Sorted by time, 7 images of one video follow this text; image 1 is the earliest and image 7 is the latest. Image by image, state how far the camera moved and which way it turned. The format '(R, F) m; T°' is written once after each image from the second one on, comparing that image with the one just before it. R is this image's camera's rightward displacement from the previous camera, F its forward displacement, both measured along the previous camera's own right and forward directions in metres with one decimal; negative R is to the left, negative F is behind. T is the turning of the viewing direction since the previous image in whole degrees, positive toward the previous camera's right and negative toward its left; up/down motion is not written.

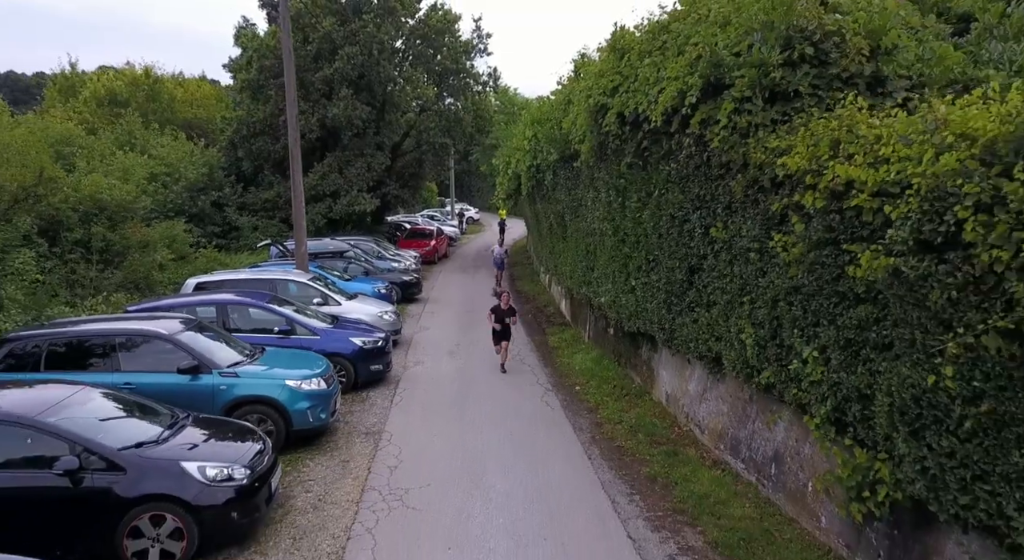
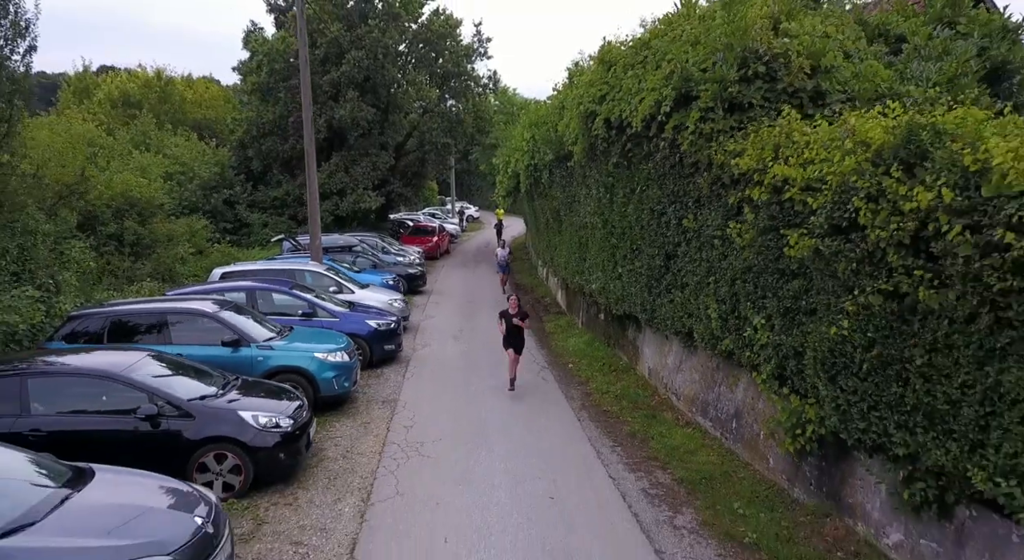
(0.0, -1.2) m; 0°
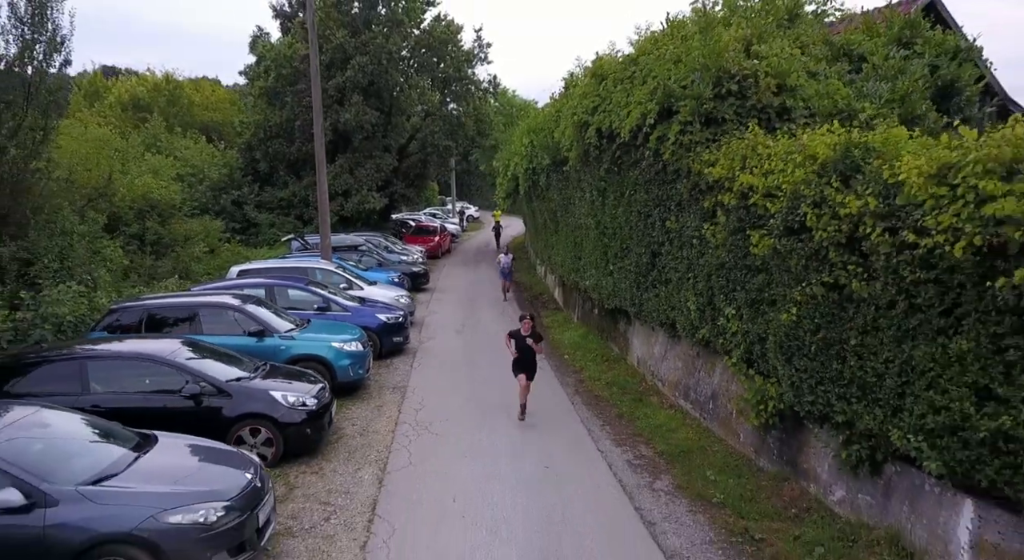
(0.0, -0.9) m; 0°
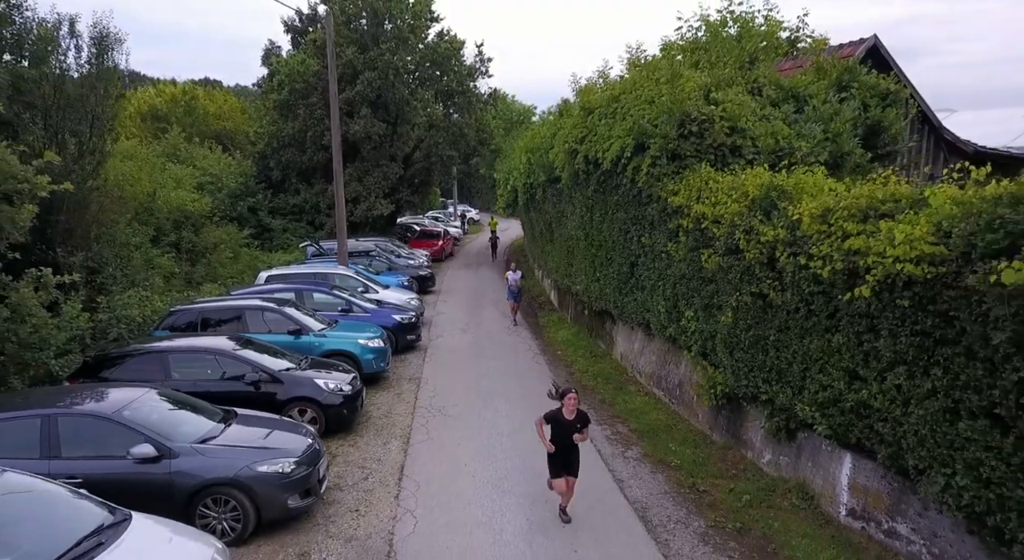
(0.0, -1.8) m; 0°
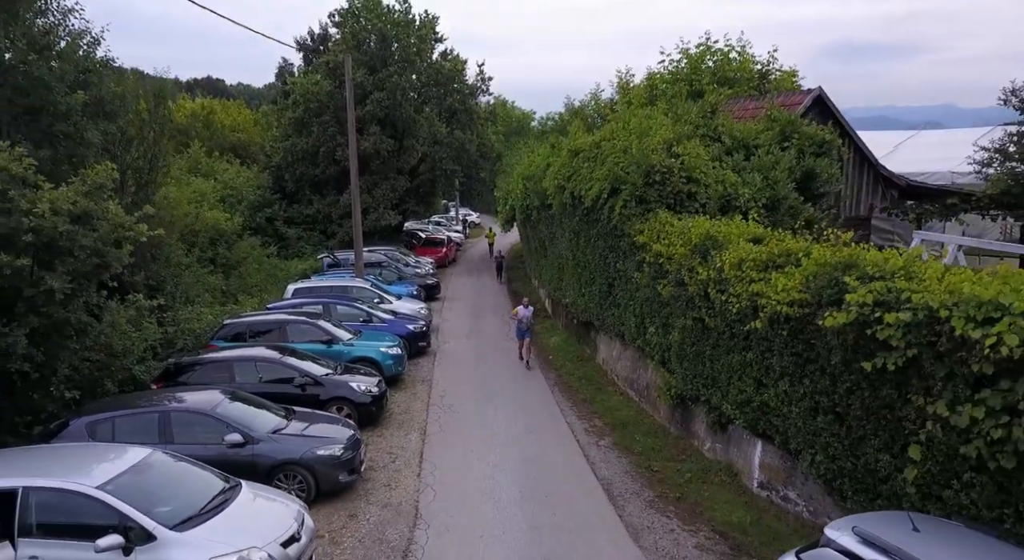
(+0.1, -2.2) m; 0°
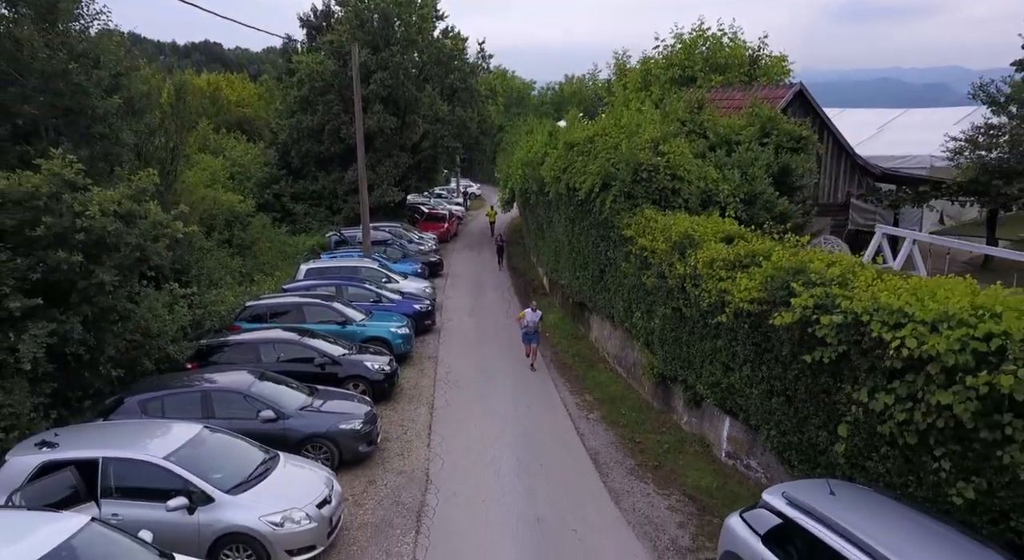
(0.0, -1.2) m; 0°
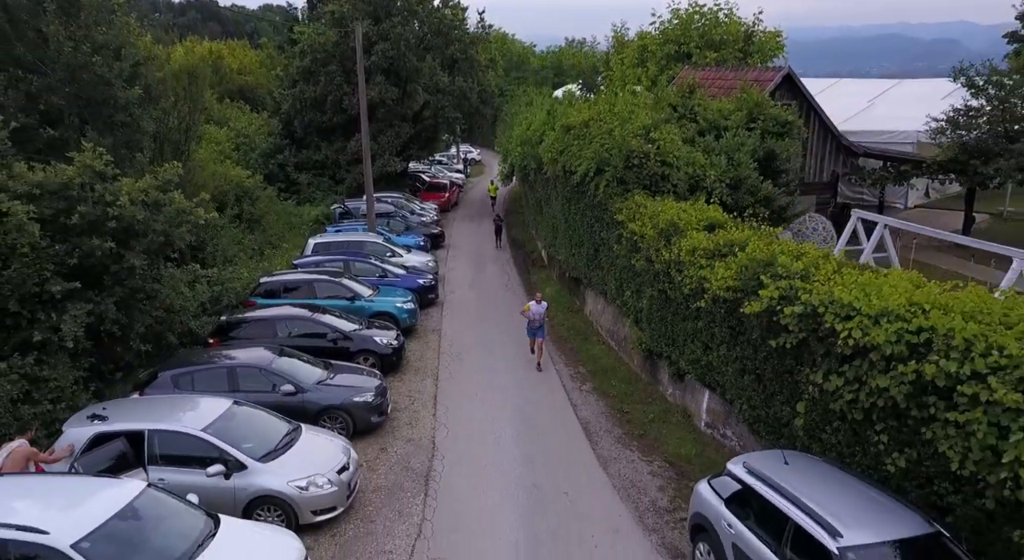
(0.0, -0.9) m; 0°
